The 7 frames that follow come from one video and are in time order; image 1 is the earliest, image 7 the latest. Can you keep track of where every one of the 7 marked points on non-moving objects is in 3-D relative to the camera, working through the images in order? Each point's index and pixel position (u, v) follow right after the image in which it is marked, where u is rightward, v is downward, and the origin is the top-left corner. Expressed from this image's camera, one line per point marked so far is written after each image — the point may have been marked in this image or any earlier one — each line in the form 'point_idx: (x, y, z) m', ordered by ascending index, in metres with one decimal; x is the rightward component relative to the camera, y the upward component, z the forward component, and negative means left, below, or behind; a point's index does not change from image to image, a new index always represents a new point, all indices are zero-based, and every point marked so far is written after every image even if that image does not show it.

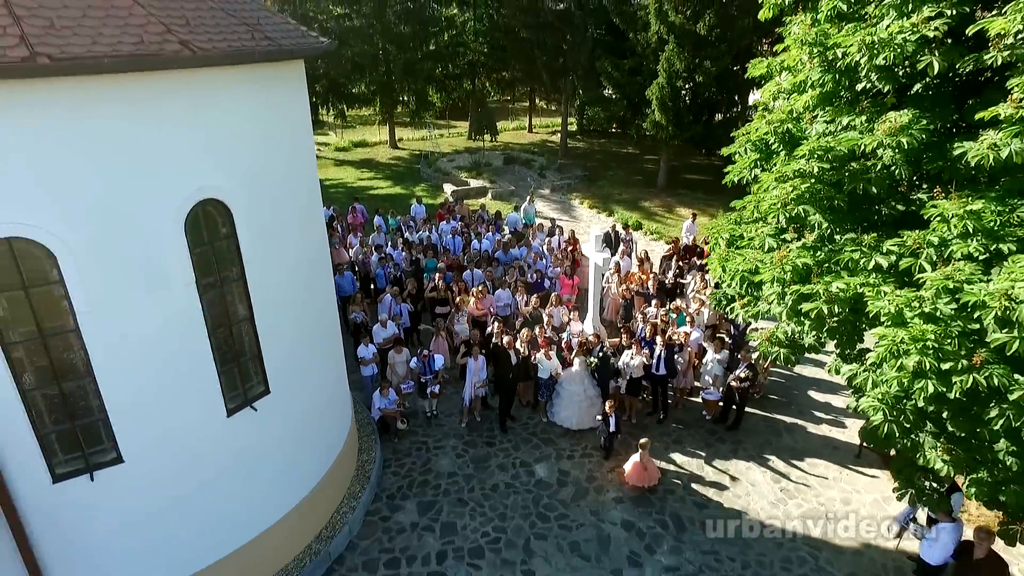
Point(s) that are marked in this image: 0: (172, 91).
0: (-2.8, +1.6, +5.1) m
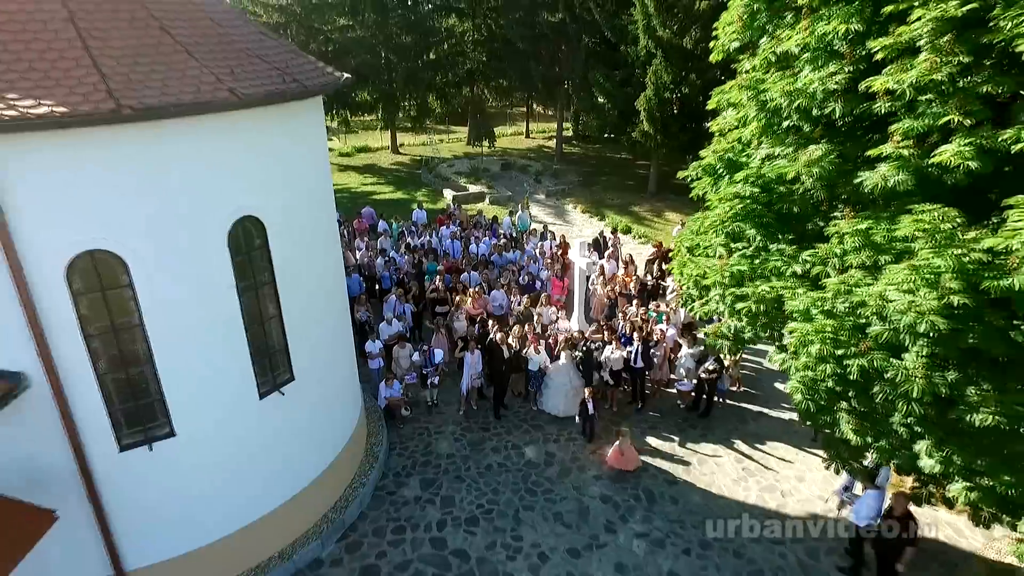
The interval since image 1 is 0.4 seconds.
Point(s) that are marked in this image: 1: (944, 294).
0: (-2.9, +1.6, +6.2) m
1: (+3.2, 0.0, +4.5) m
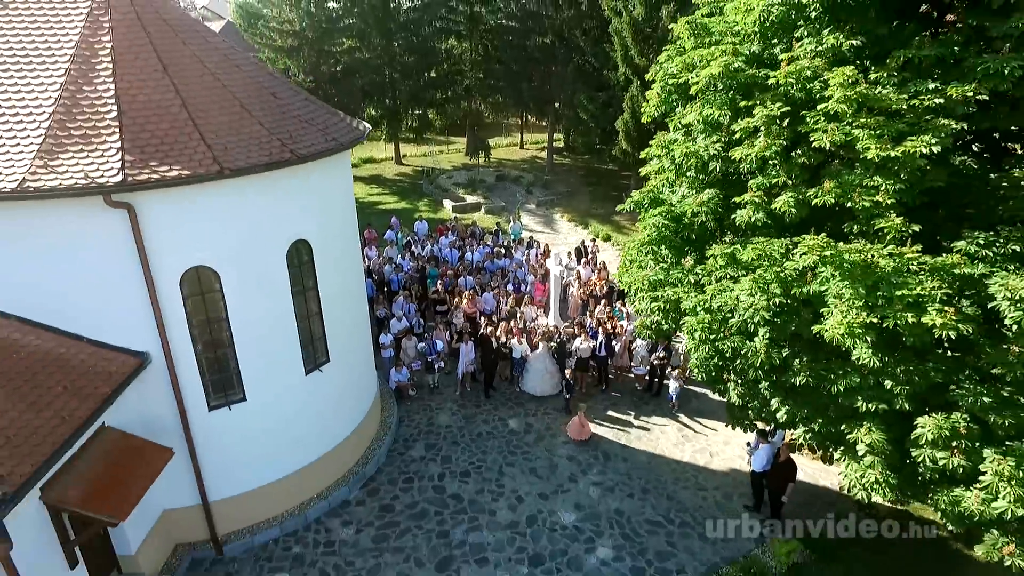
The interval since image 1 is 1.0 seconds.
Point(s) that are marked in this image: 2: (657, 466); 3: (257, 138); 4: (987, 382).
0: (-3.2, +1.6, +8.6) m
1: (+3.0, -0.1, +6.9) m
2: (+2.7, -3.3, +11.2) m
3: (-3.5, +2.1, +8.3) m
4: (+4.8, -0.9, +6.1) m
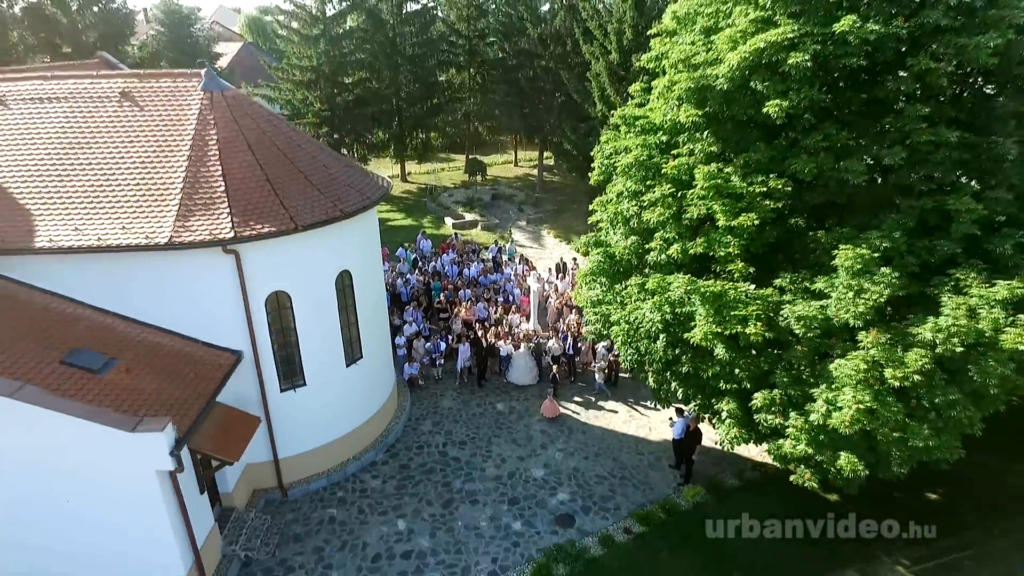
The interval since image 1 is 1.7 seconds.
0: (-3.6, +1.2, +12.2) m
1: (+2.6, -0.4, +10.5) m
2: (+2.3, -3.6, +14.8) m
3: (-3.8, +1.7, +11.9) m
4: (+4.5, -1.2, +9.6) m
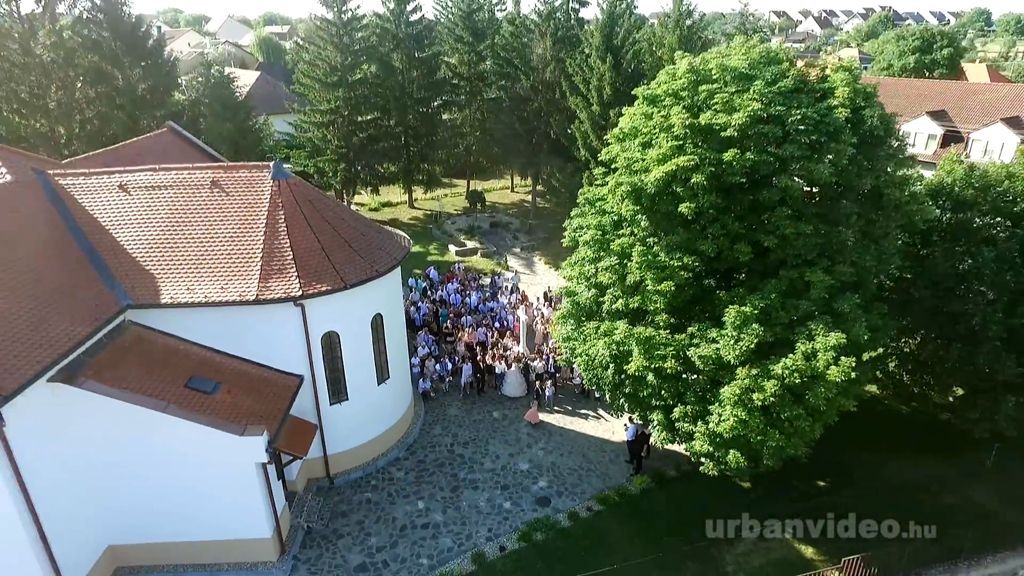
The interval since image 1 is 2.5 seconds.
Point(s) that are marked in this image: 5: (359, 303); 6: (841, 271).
0: (-3.8, +0.1, +16.3) m
1: (+2.4, -1.5, +14.6) m
2: (+2.1, -4.7, +18.9) m
3: (-4.1, +0.7, +16.0) m
4: (+4.2, -2.3, +13.7) m
5: (-4.1, -0.4, +16.1) m
6: (+7.3, +0.4, +13.5) m
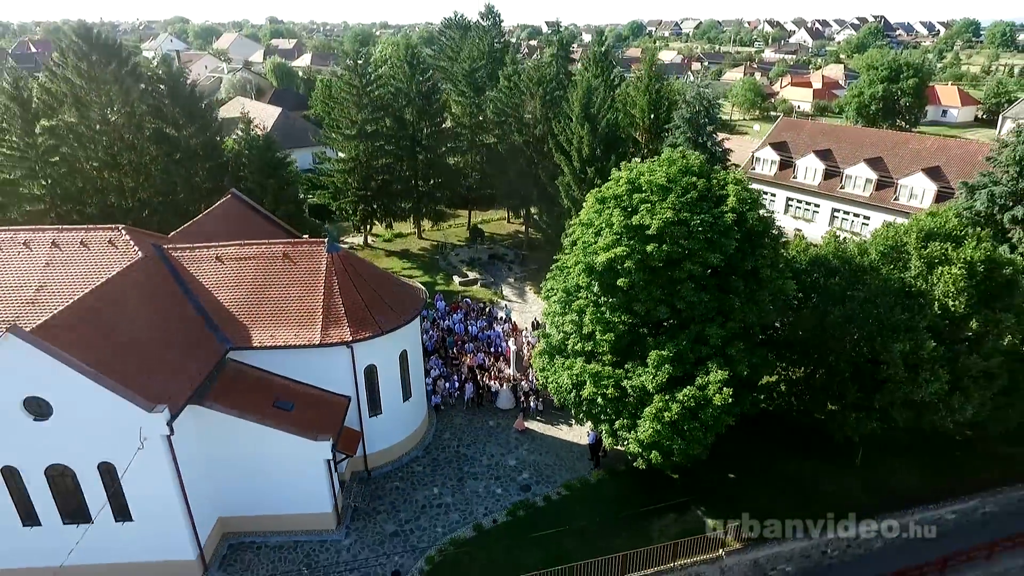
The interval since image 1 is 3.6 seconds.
0: (-4.1, -1.5, +22.3) m
1: (+2.0, -3.1, +20.5) m
2: (+1.8, -6.3, +24.9) m
3: (-4.4, -1.0, +22.0) m
4: (+3.9, -3.9, +19.7) m
5: (-4.4, -2.0, +22.1) m
6: (+7.0, -1.2, +19.5) m
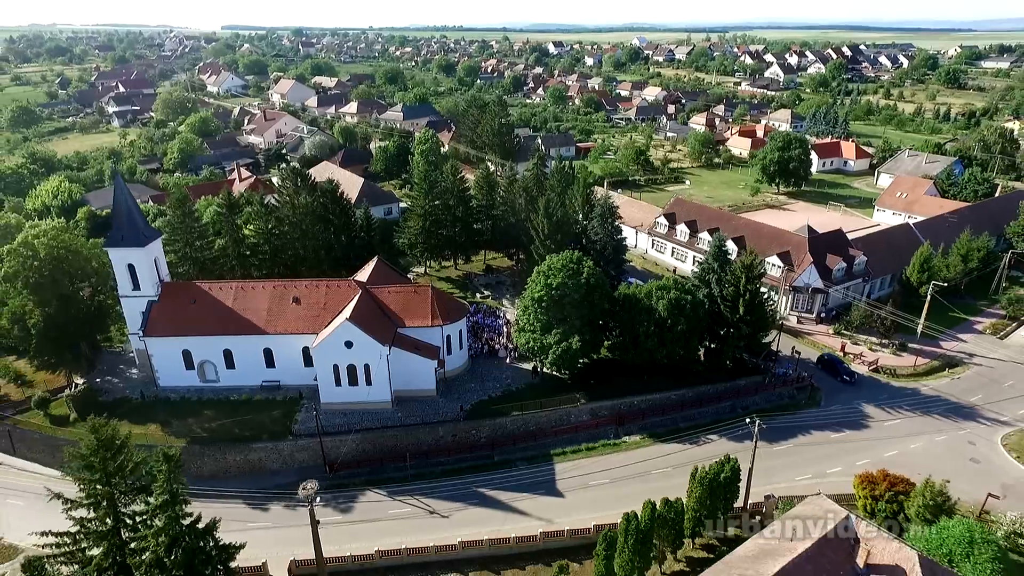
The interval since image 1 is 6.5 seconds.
0: (-4.9, -3.0, +55.8) m
1: (+1.2, -4.7, +54.0) m
2: (+1.0, -7.9, +58.4) m
3: (-5.2, -2.5, +55.5) m
4: (+3.1, -5.5, +53.1) m
5: (-5.2, -3.5, +55.6) m
6: (+6.2, -2.9, +52.9) m
